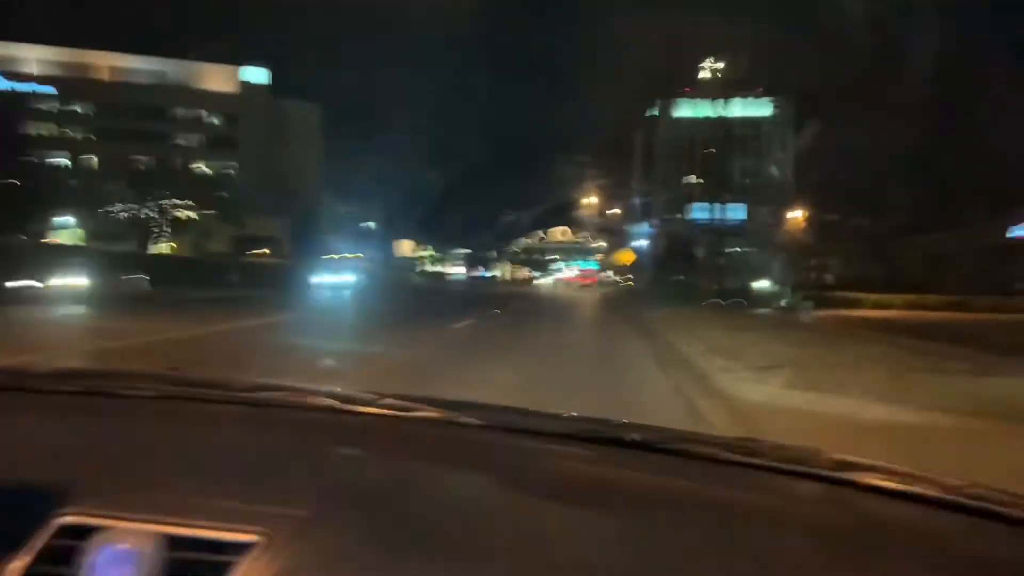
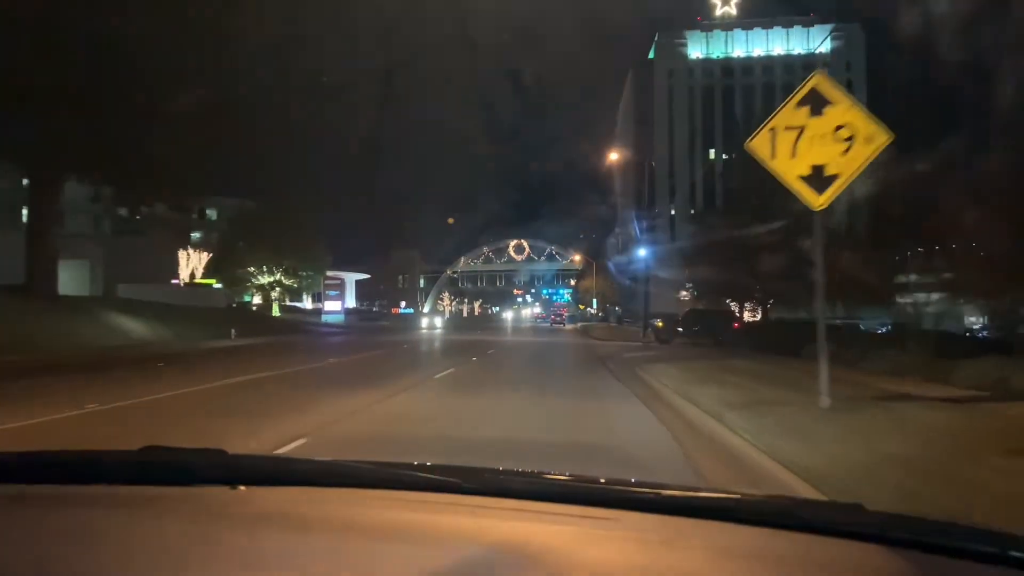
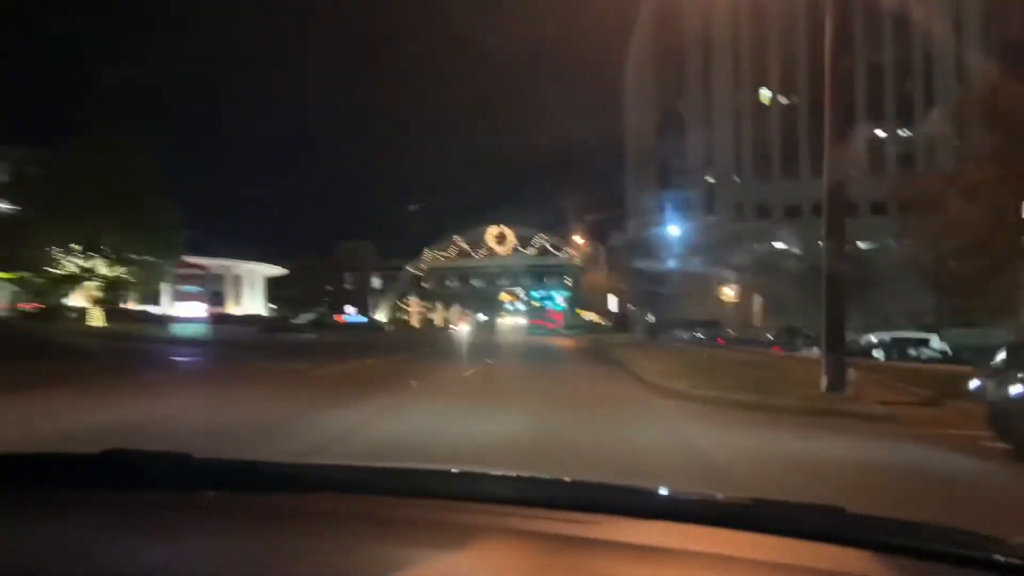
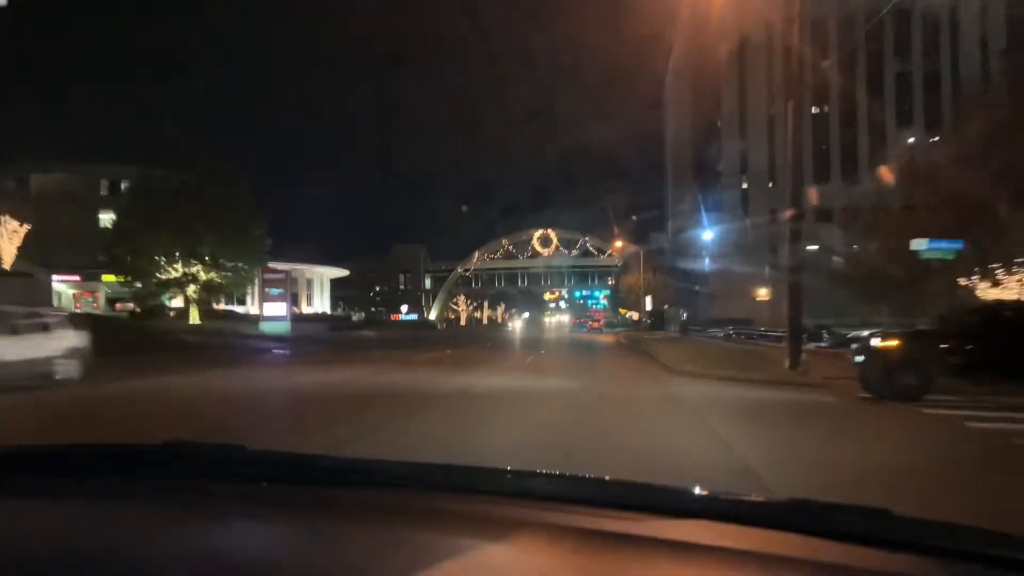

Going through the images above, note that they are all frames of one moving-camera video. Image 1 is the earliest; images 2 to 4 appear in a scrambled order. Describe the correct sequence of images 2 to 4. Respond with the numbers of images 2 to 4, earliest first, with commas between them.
2, 4, 3
